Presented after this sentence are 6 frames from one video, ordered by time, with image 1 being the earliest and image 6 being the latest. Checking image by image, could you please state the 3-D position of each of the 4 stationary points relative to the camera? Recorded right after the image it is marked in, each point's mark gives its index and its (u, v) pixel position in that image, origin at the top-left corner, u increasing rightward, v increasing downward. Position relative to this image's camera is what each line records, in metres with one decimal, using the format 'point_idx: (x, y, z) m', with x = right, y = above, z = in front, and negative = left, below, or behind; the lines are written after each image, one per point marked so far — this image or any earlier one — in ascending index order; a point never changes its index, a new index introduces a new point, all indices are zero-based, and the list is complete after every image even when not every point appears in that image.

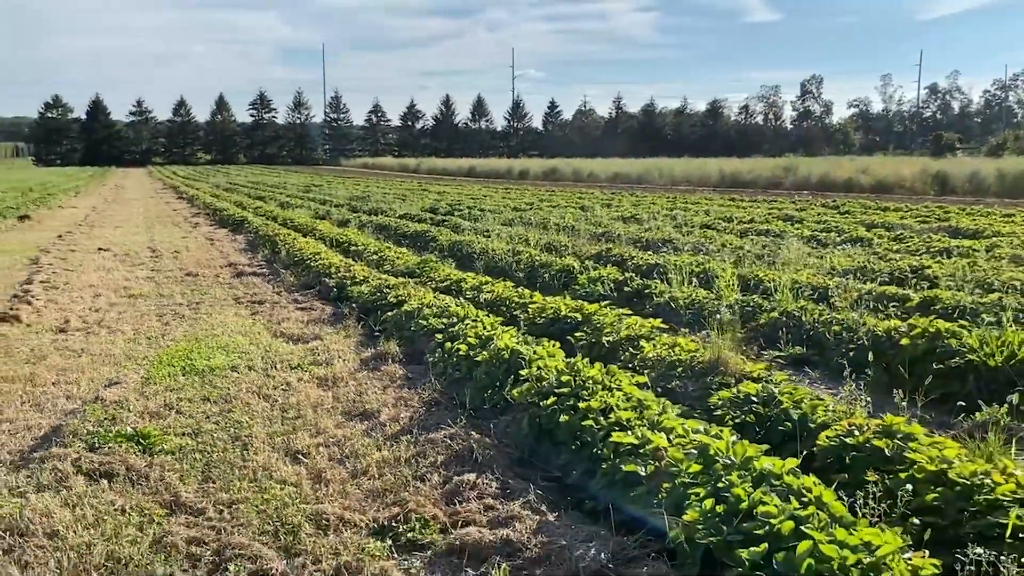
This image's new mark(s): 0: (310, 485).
0: (-1.0, -0.9, +4.2) m
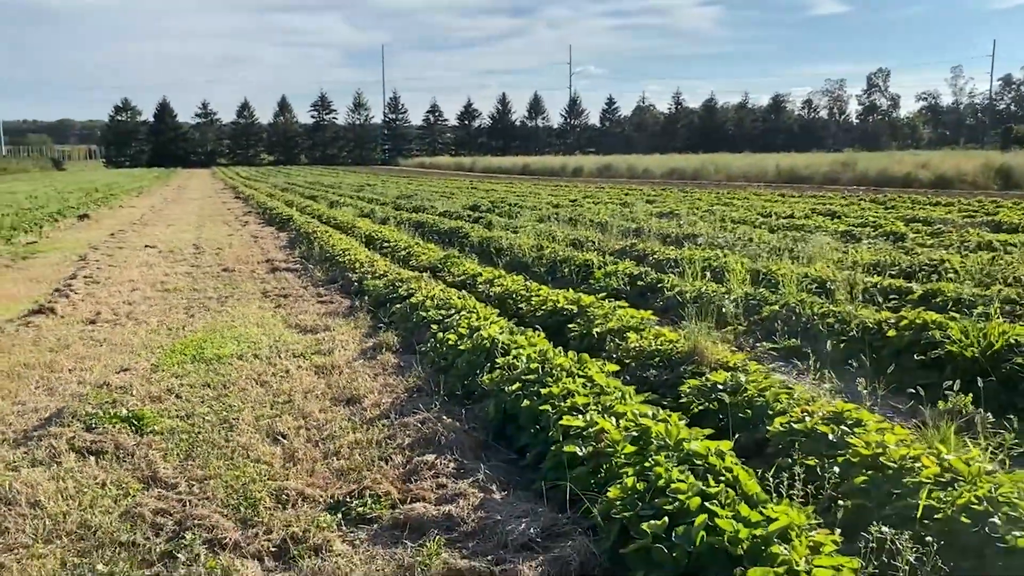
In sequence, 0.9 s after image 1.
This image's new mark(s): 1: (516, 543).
0: (-1.1, -0.9, +4.4) m
1: (0.0, -1.0, +3.4) m
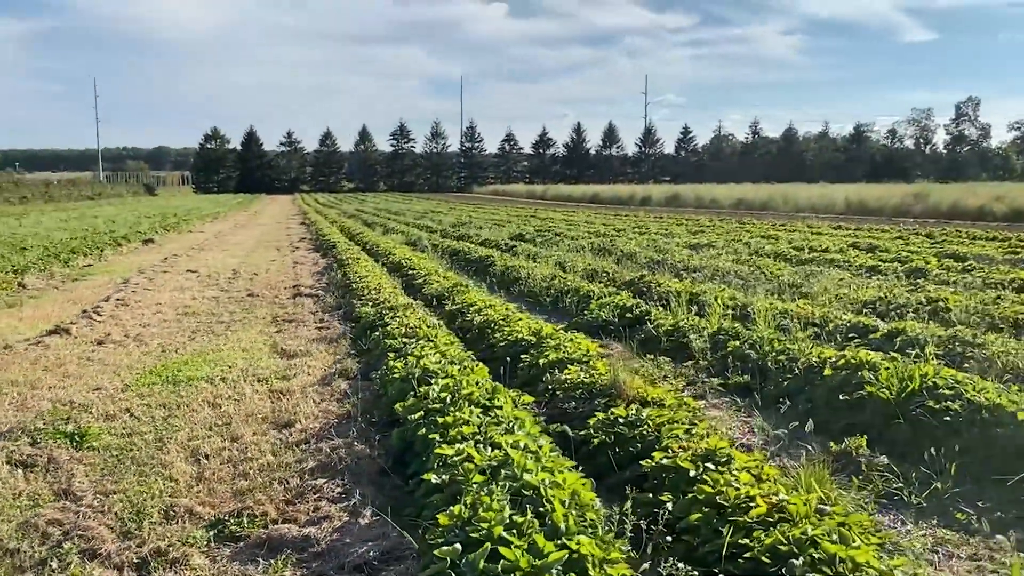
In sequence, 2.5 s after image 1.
0: (-1.7, -1.0, +4.7) m
1: (-0.6, -1.1, +3.6) m
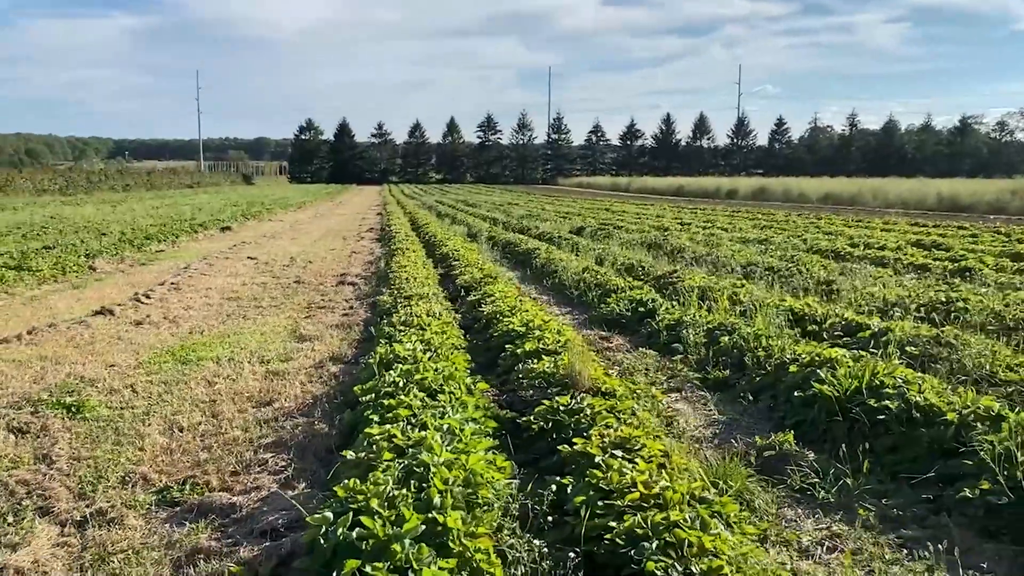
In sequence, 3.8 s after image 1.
0: (-2.0, -0.9, +5.1) m
1: (-1.1, -1.0, +3.9) m
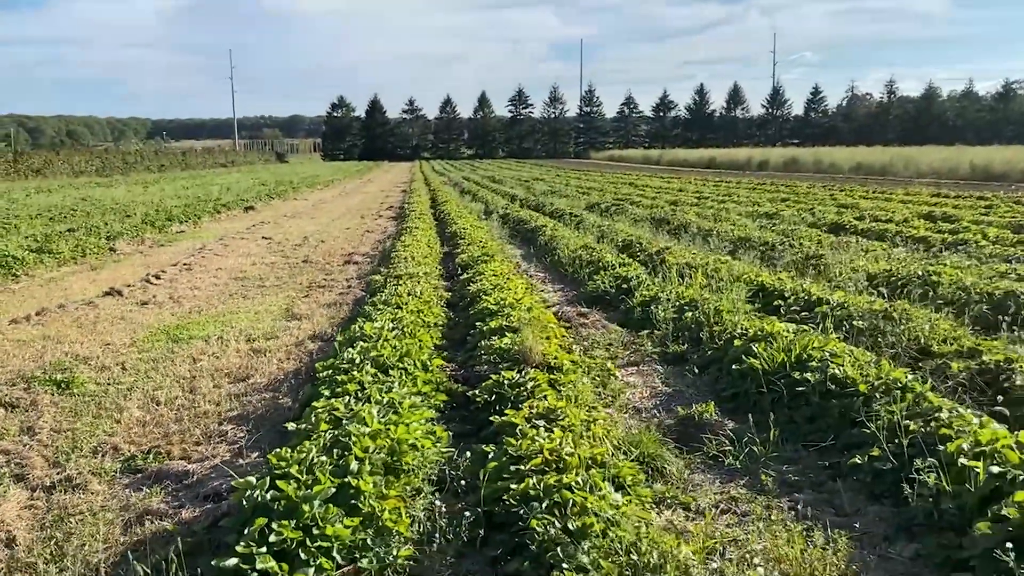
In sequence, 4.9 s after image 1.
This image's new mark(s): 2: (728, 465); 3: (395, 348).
0: (-2.3, -0.8, +5.5) m
1: (-1.4, -1.0, +4.3) m
2: (+1.1, -0.9, +4.5) m
3: (-0.8, -0.4, +6.0) m
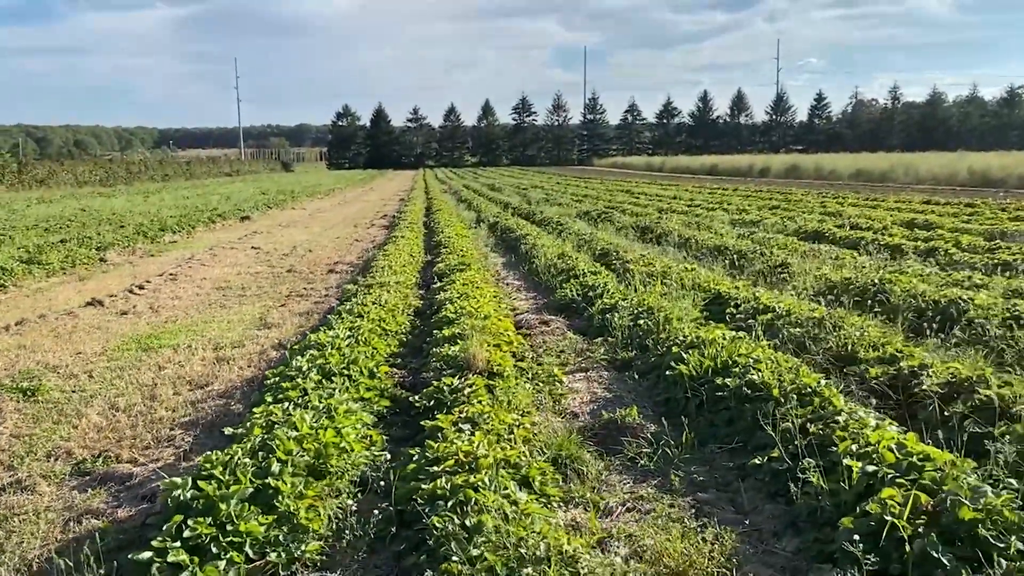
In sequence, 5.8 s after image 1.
0: (-2.7, -0.9, +5.8) m
1: (-1.8, -1.0, +4.5) m
2: (+0.7, -0.9, +4.7) m
3: (-1.1, -0.5, +6.2) m
